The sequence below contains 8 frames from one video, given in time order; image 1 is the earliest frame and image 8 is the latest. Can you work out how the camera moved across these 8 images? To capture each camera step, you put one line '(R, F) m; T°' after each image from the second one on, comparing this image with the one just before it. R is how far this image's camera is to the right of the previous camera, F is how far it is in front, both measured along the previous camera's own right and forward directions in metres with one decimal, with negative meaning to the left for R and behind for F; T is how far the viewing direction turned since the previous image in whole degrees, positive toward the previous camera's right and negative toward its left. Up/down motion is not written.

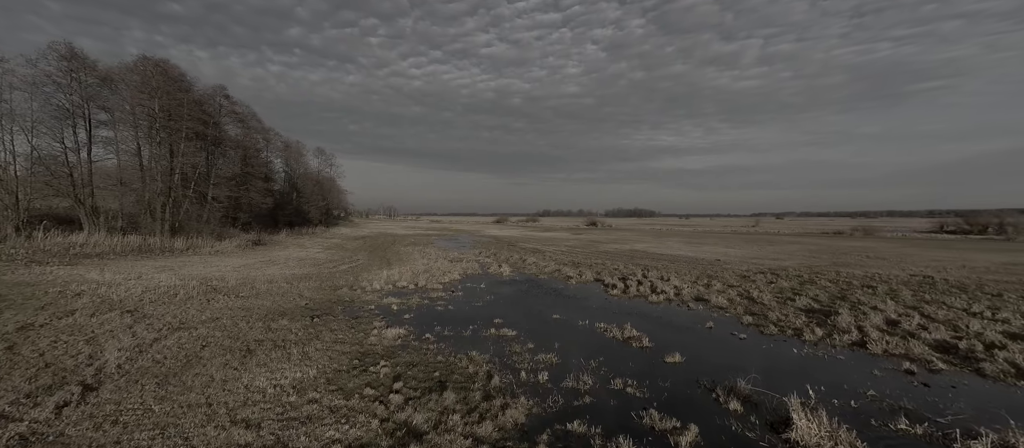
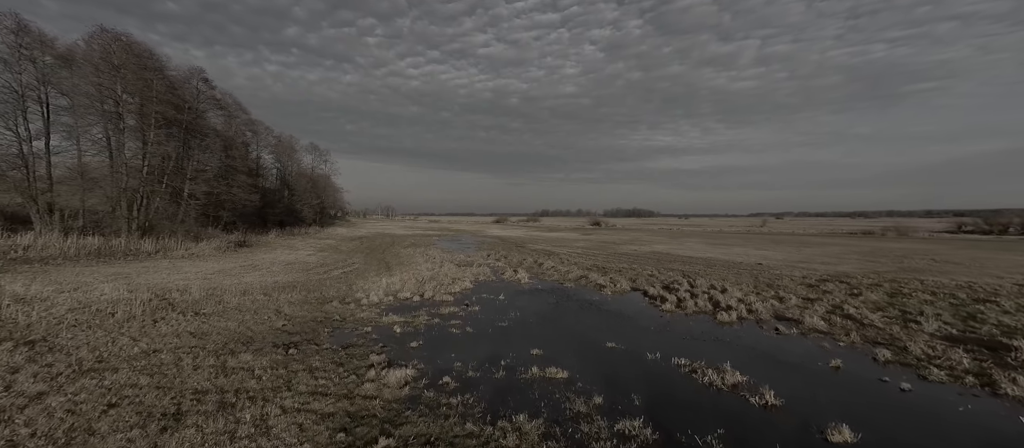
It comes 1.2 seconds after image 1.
(-1.0, +3.0) m; 0°
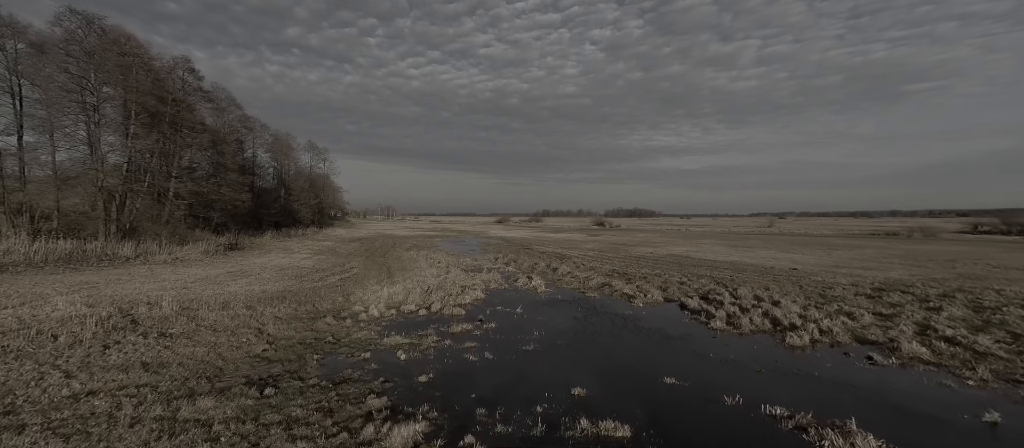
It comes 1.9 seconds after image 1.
(-0.6, +1.9) m; 0°
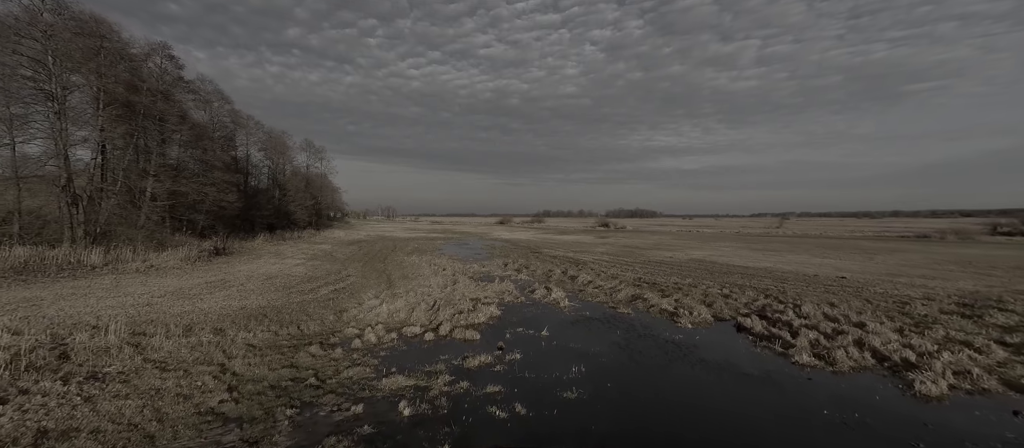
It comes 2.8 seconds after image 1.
(-0.6, +2.3) m; 0°
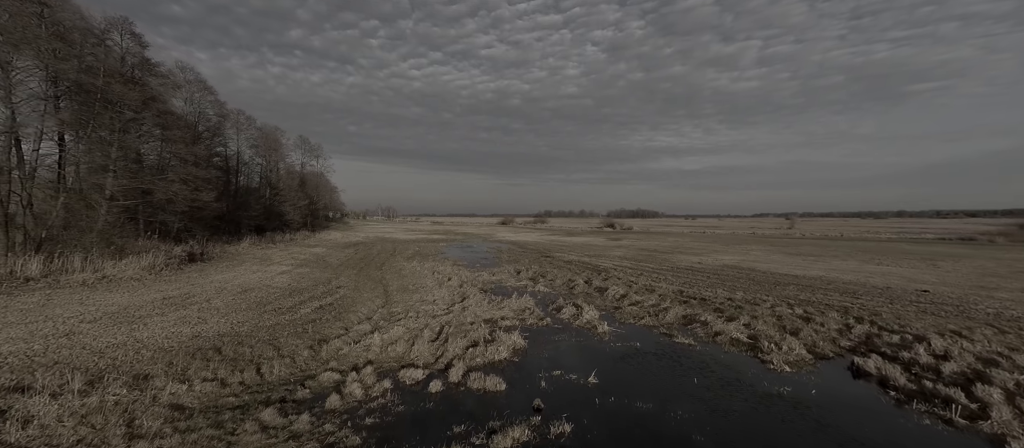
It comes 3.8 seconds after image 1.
(-0.7, +3.0) m; 0°
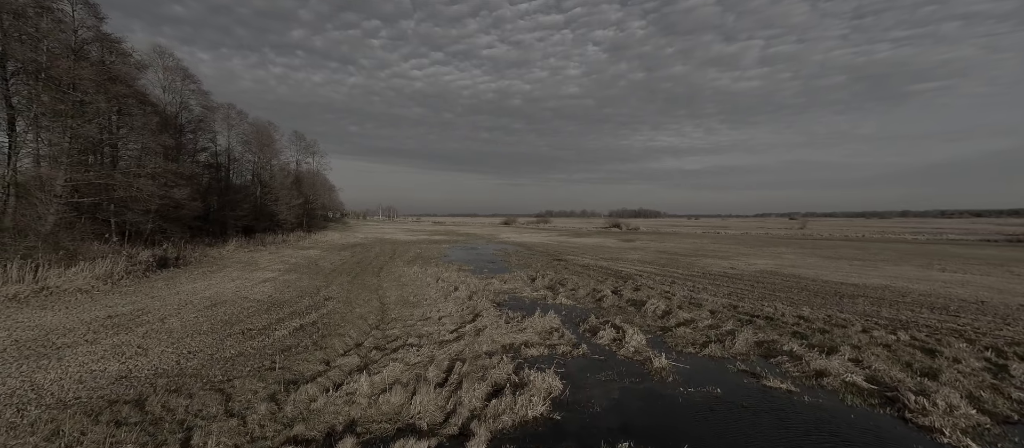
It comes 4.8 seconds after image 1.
(-0.6, +2.8) m; 0°
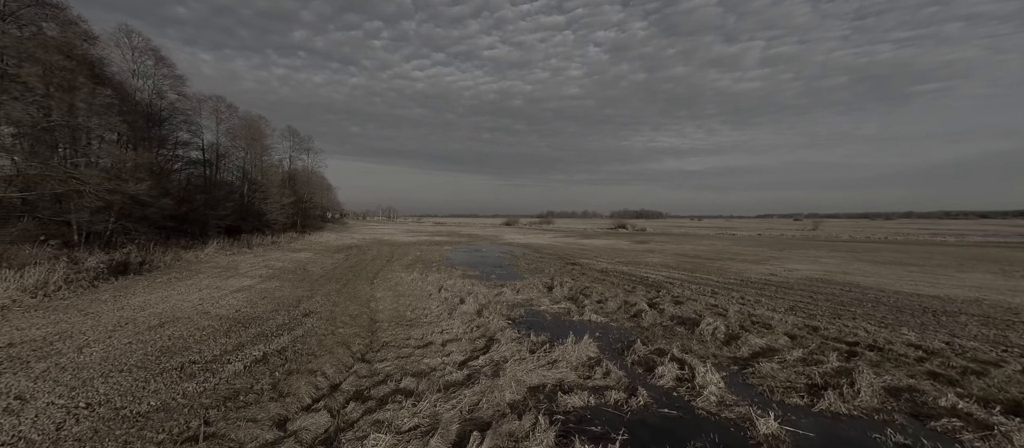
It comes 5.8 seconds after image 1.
(-0.6, +2.9) m; 0°
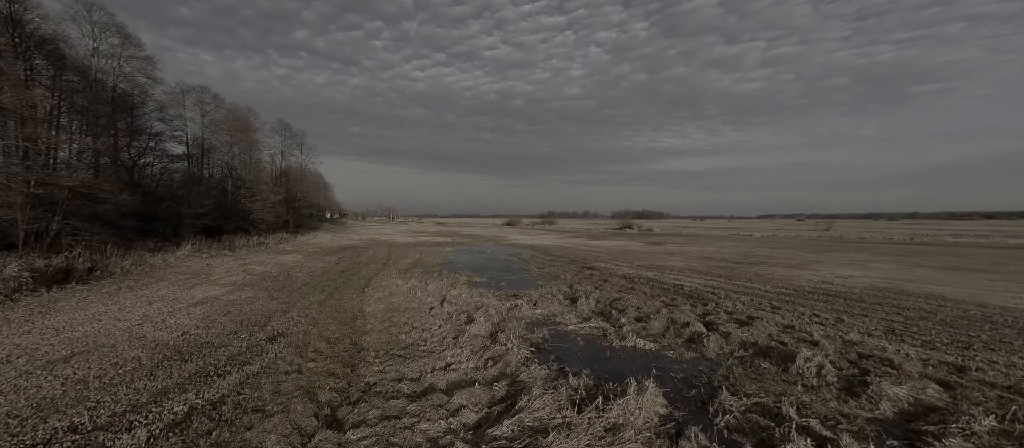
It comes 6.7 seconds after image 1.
(-0.6, +3.0) m; 0°
